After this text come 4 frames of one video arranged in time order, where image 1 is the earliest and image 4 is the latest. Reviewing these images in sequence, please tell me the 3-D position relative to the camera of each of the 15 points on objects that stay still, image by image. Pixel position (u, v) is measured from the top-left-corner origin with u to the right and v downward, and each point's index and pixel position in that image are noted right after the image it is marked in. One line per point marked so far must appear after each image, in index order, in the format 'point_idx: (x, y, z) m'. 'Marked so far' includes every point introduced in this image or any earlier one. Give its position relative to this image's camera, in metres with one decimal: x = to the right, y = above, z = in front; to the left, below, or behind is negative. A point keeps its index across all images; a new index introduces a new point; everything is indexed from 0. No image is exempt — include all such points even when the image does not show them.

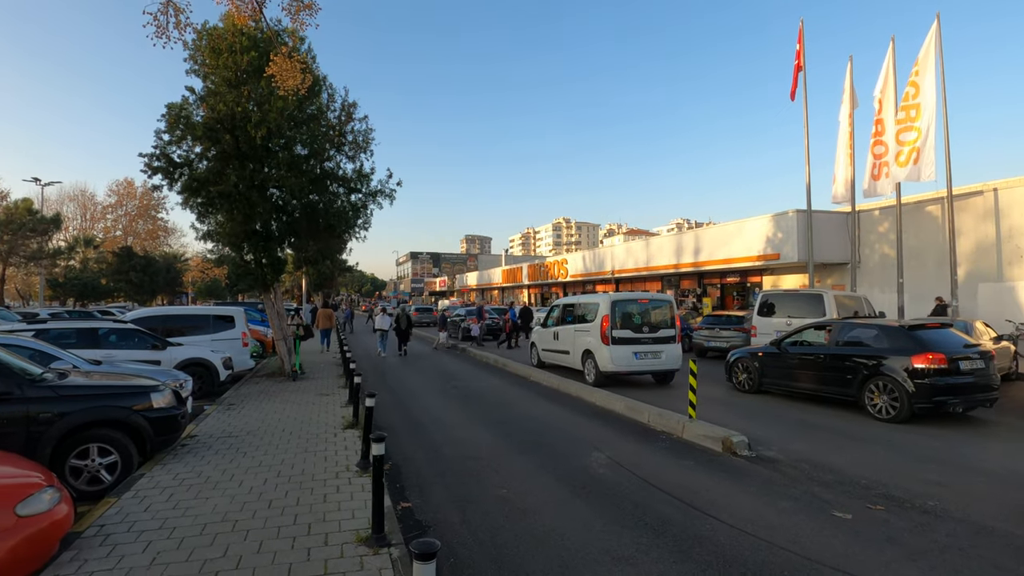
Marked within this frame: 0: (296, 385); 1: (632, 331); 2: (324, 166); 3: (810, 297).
0: (-4.2, -1.9, +11.2) m
1: (+3.0, -1.1, +16.0) m
2: (-4.2, +2.7, +13.1) m
3: (+6.8, -0.2, +13.4) m
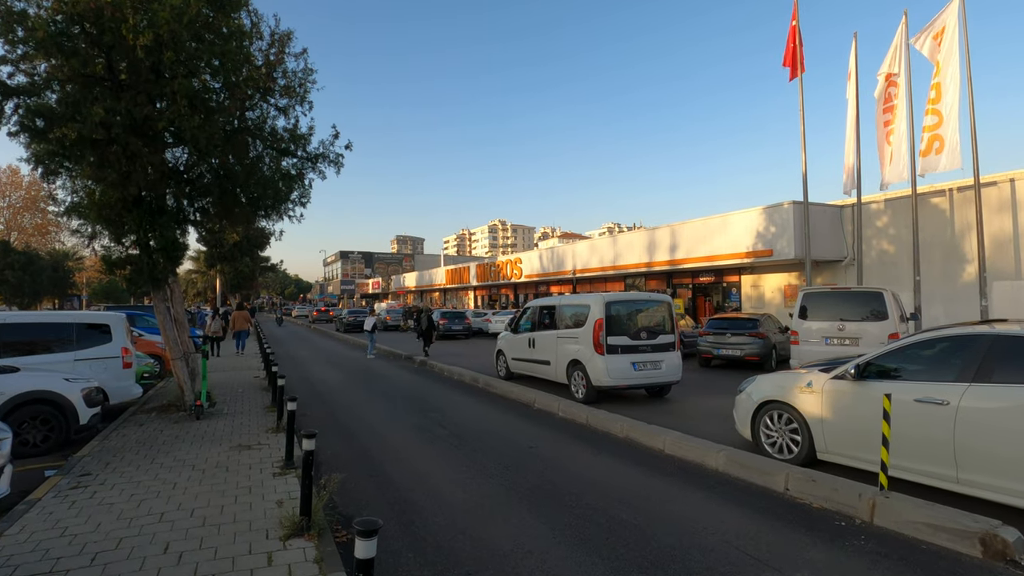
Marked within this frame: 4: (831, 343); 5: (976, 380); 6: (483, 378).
0: (-4.0, -1.8, +7.6) m
1: (+2.5, -1.1, +13.3) m
2: (-4.4, +2.8, +9.5) m
3: (+6.5, -0.1, +11.1) m
4: (+6.0, -1.0, +11.0) m
5: (+4.2, -0.8, +5.3) m
6: (-0.5, -1.8, +11.4) m
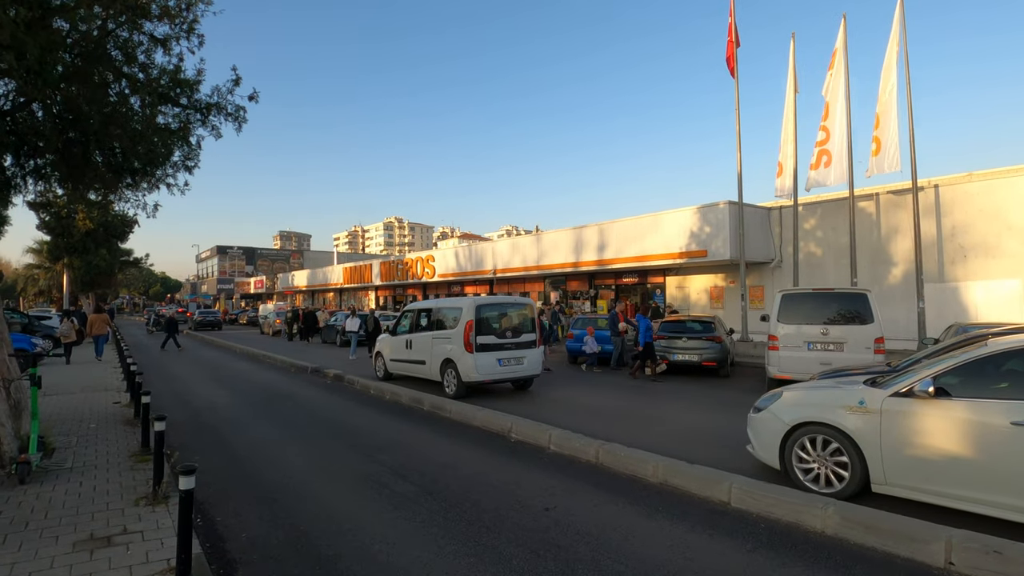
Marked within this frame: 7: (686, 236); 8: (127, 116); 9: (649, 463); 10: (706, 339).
0: (-4.1, -1.7, +4.9) m
1: (+1.3, -1.1, +11.7) m
2: (-4.7, +2.9, +6.7) m
3: (+5.7, -0.2, +10.3) m
4: (+5.2, -1.0, +10.1) m
5: (+4.4, -0.8, +4.2) m
6: (-1.3, -1.7, +9.3) m
7: (+5.6, +1.7, +18.9) m
8: (-4.5, +2.0, +6.9) m
9: (+1.2, -1.6, +5.3) m
10: (+4.3, -1.2, +13.1) m
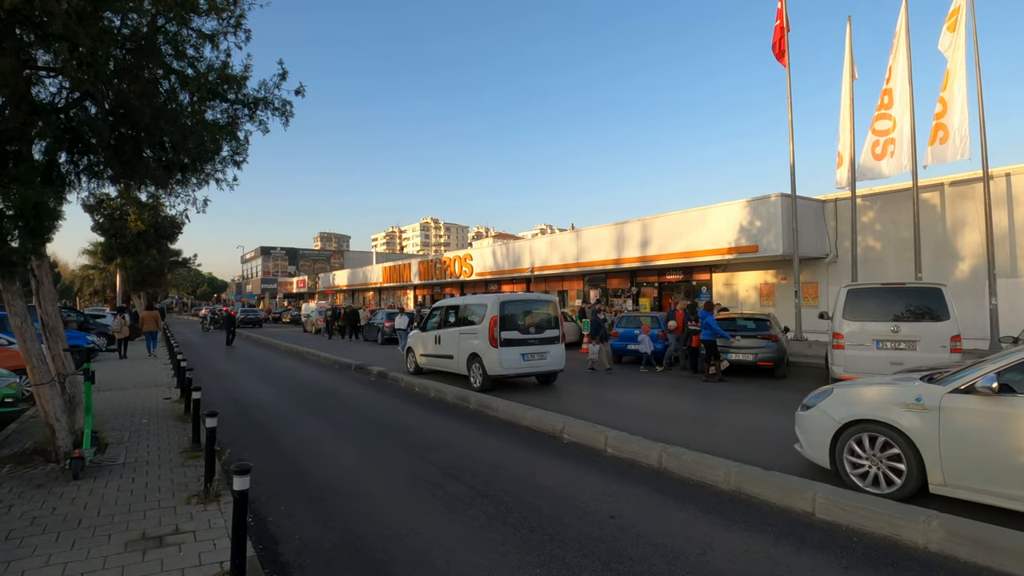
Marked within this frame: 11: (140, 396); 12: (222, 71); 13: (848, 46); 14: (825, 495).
0: (-3.6, -1.7, +4.9) m
1: (+2.2, -1.0, +11.3) m
2: (-4.1, +2.9, +6.7) m
3: (+6.5, -0.1, +9.6) m
4: (+5.9, -0.9, +9.5) m
5: (+4.9, -0.7, +3.6) m
6: (-0.6, -1.7, +9.0) m
7: (+6.9, +1.8, +18.2) m
8: (-3.9, +2.1, +6.9) m
9: (+1.8, -1.5, +5.0) m
10: (+5.3, -1.1, +12.6) m
11: (-6.3, -1.8, +9.9) m
12: (-3.7, +2.8, +7.5) m
13: (+9.1, +6.6, +16.0) m
14: (+2.3, -1.5, +4.3) m
